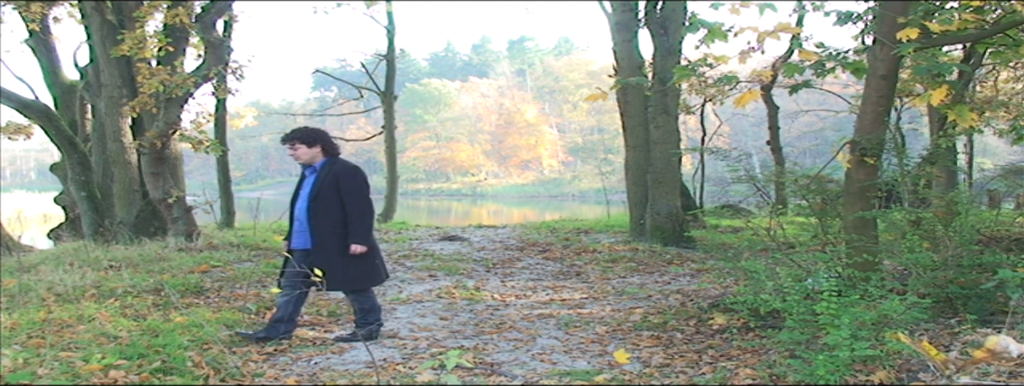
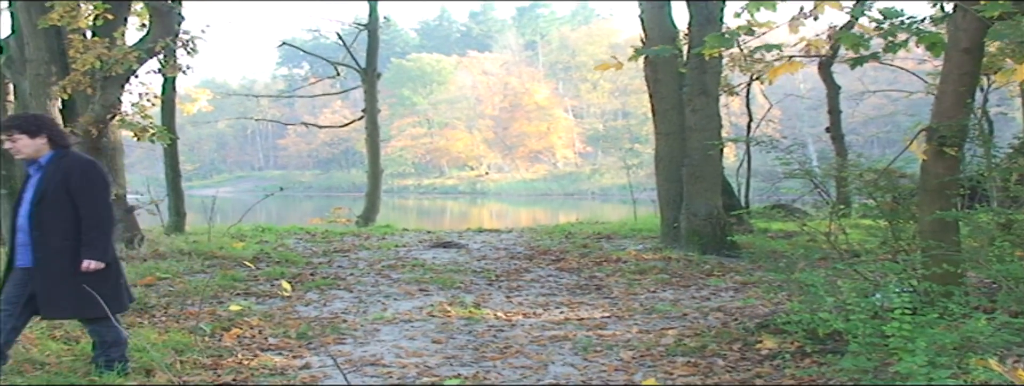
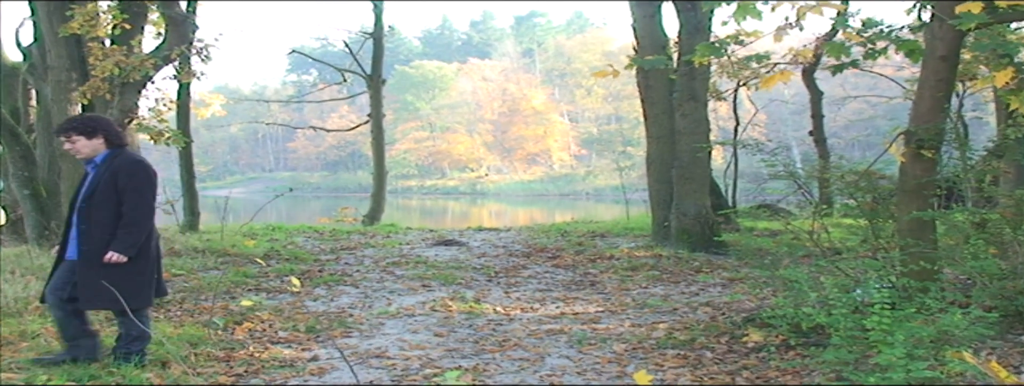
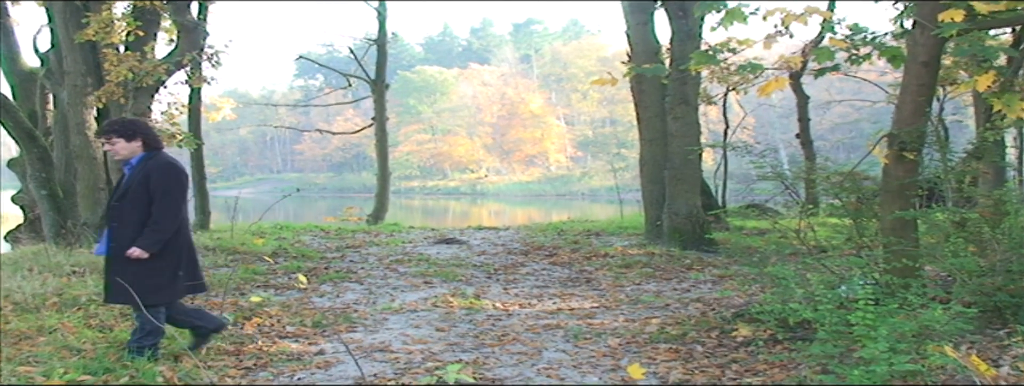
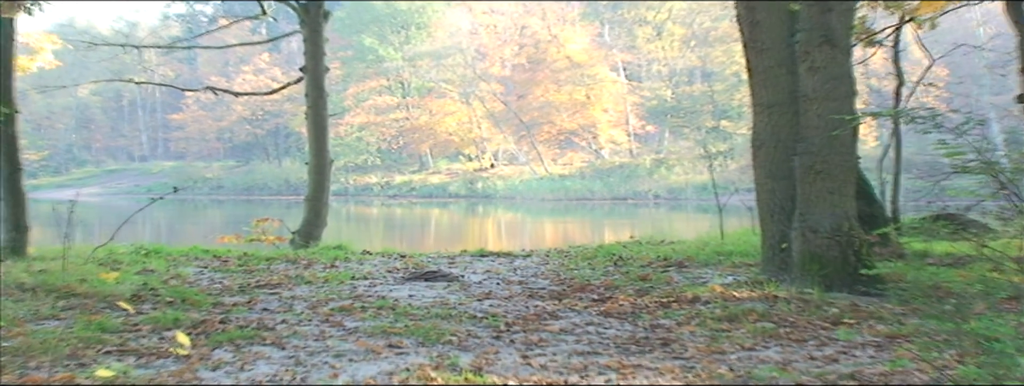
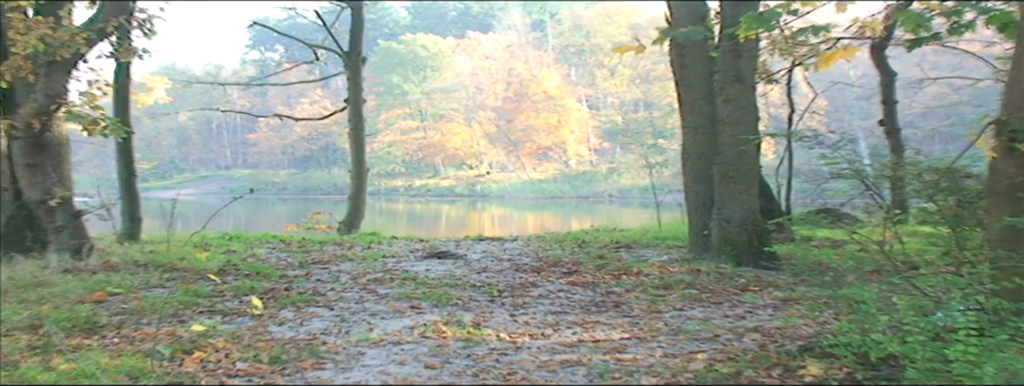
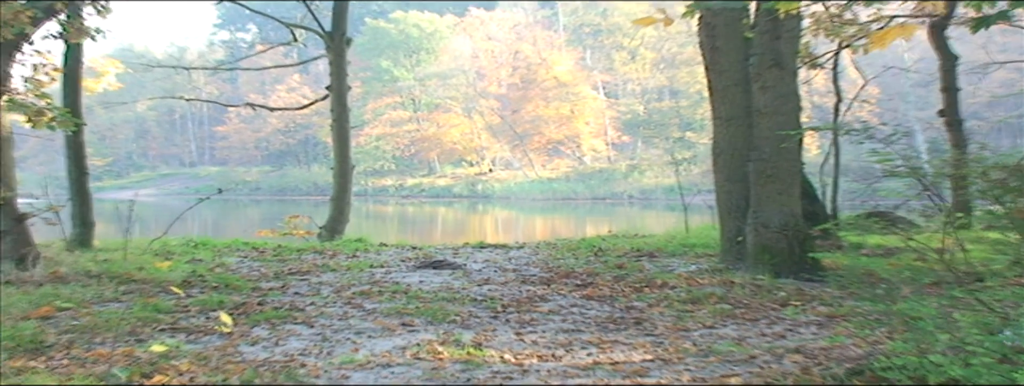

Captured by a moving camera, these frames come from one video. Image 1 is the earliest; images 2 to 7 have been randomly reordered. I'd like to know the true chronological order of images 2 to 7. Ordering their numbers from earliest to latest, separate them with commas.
4, 3, 2, 6, 7, 5
